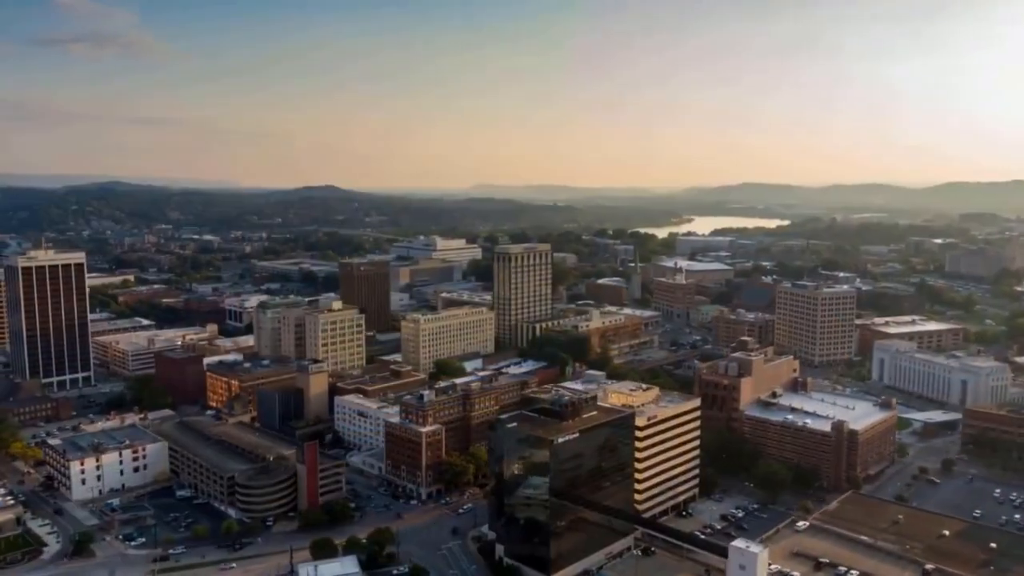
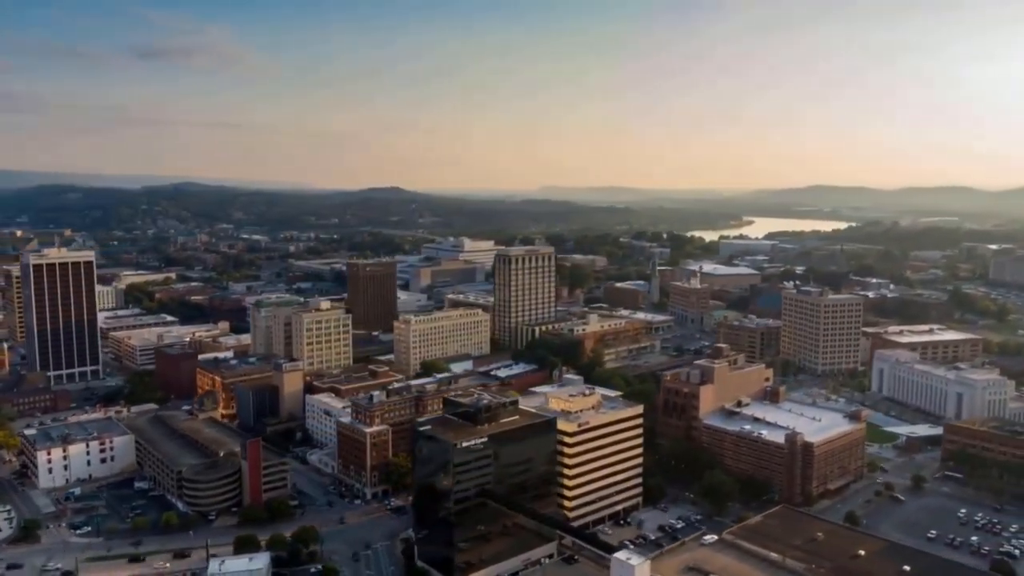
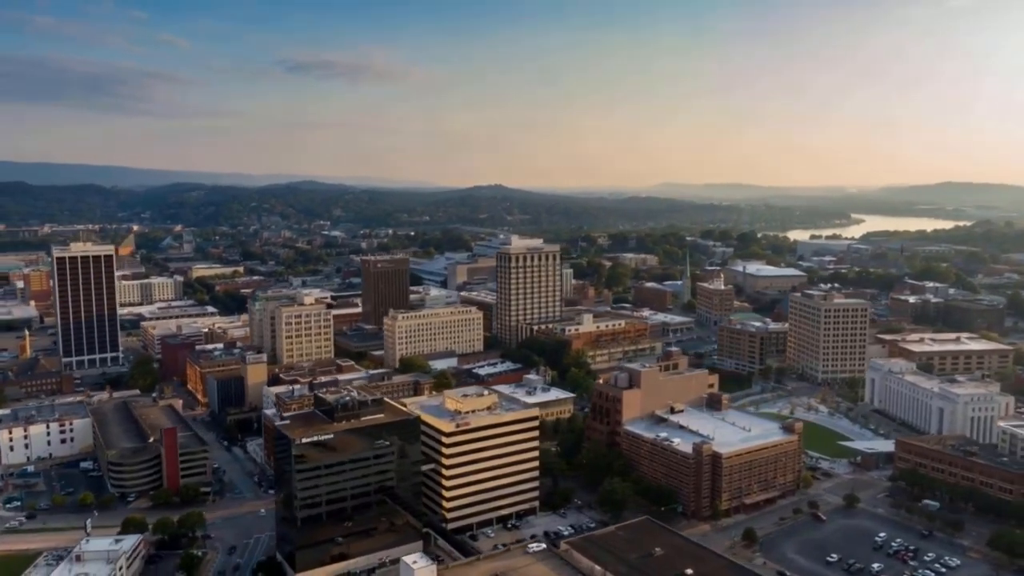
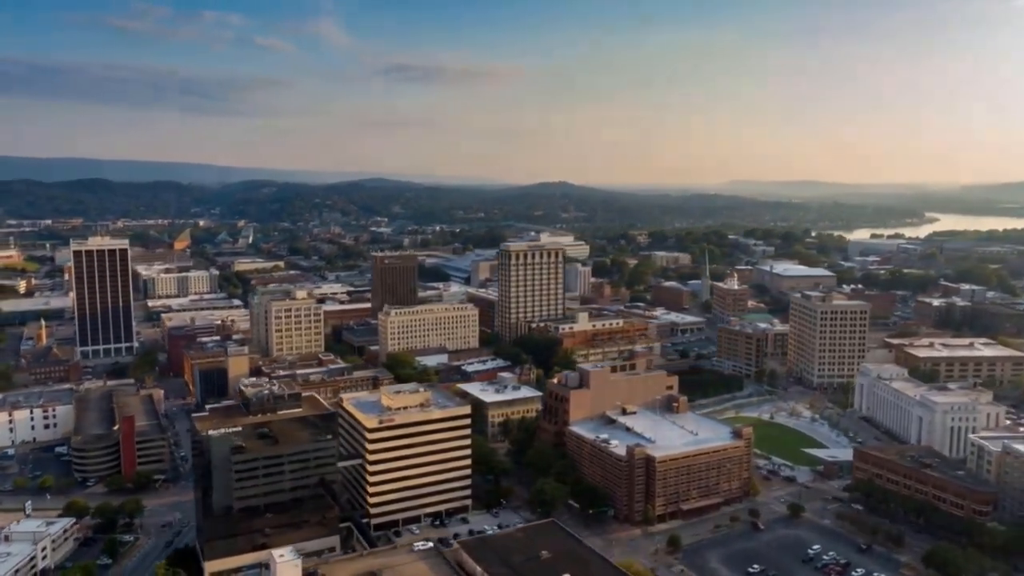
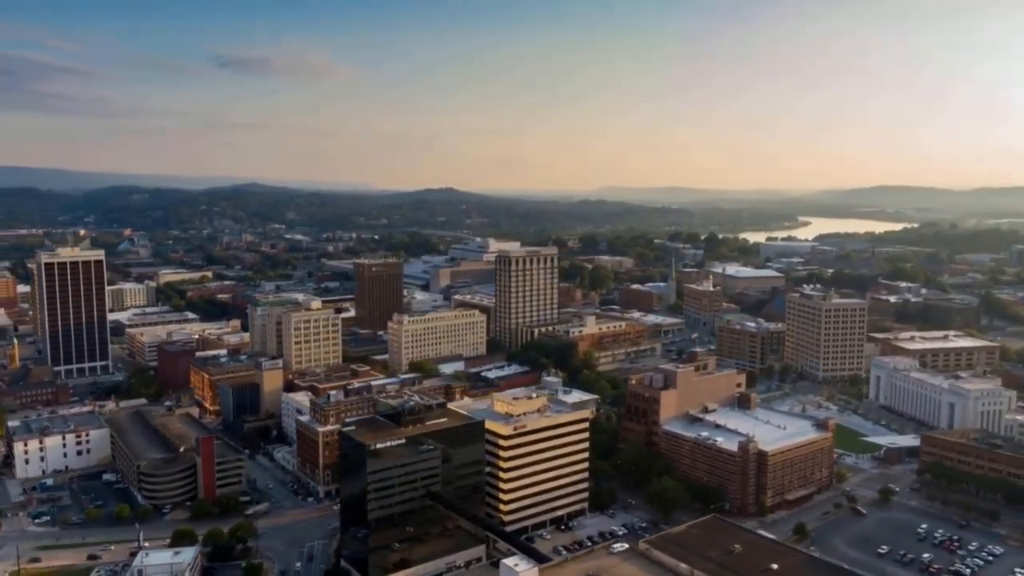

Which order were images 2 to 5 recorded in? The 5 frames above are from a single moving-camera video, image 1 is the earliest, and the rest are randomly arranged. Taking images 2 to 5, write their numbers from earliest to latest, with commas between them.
2, 5, 3, 4
